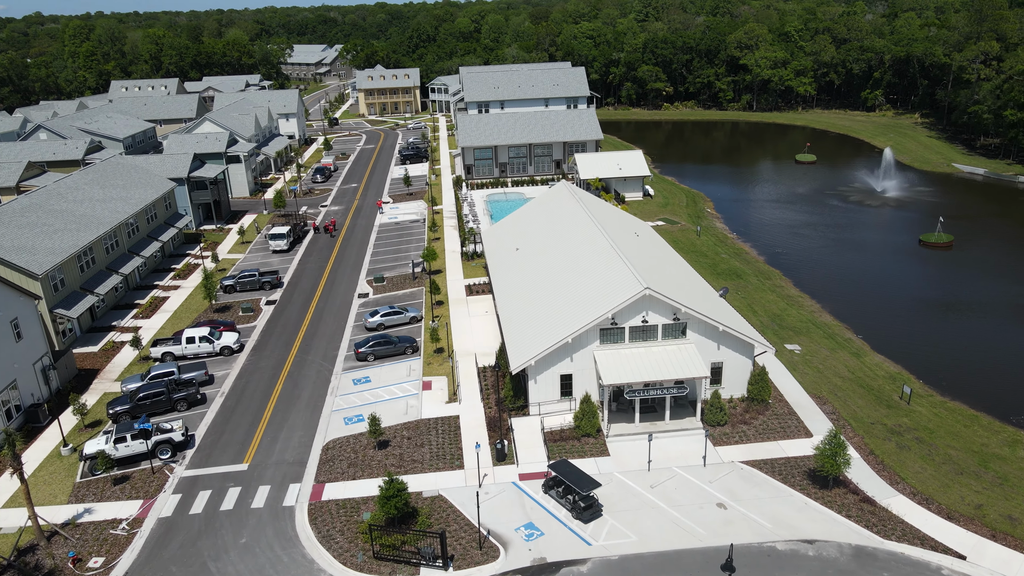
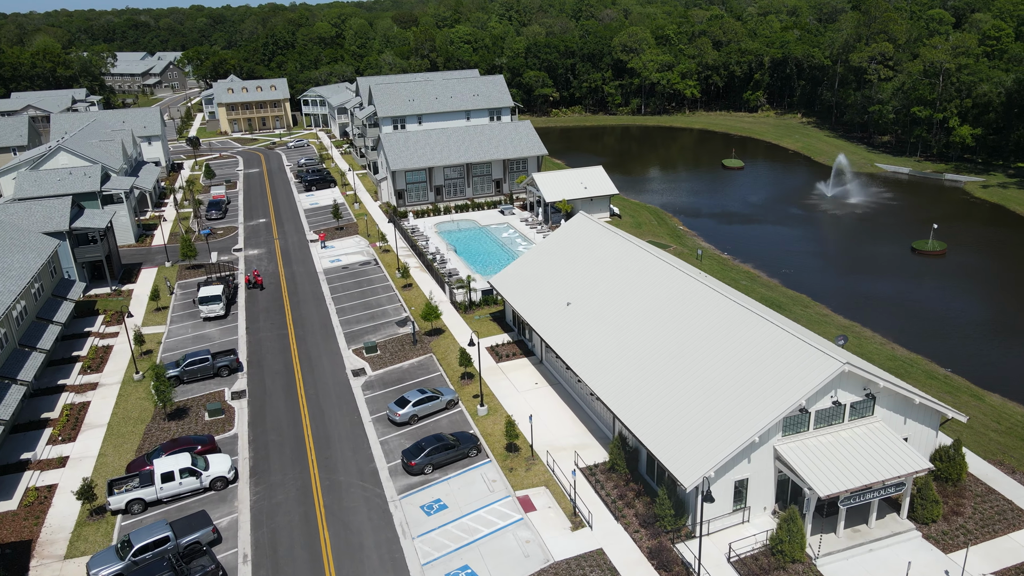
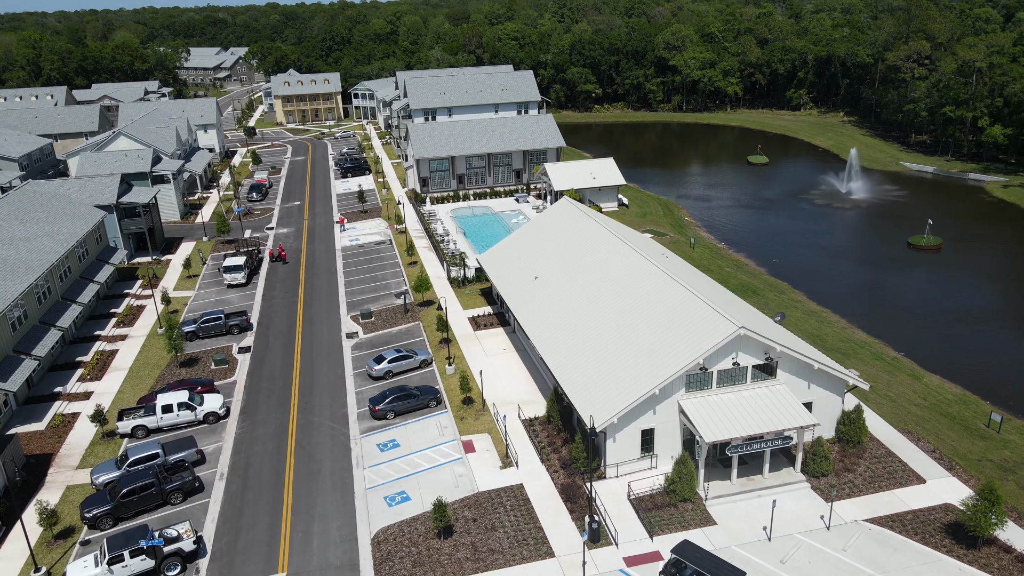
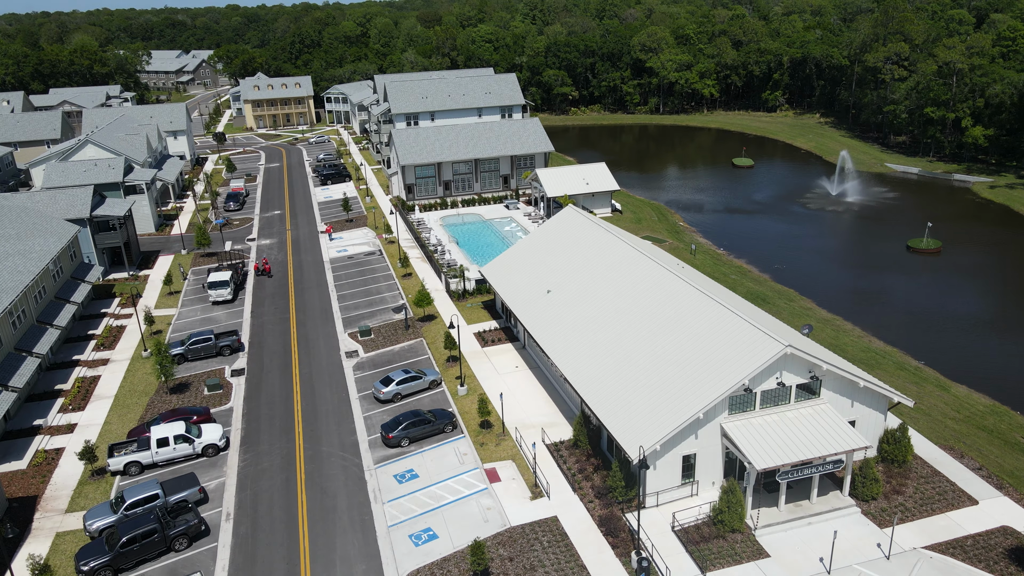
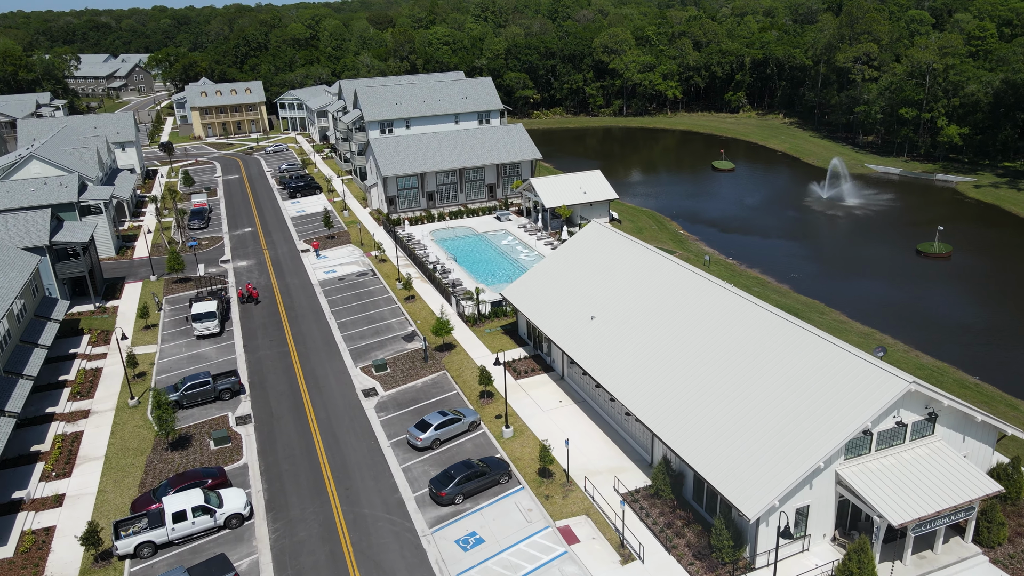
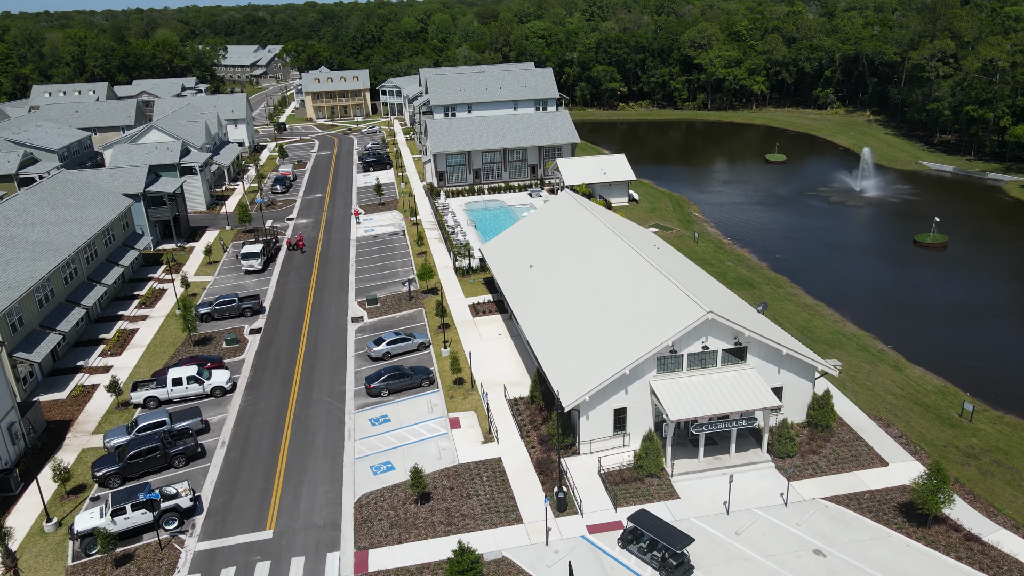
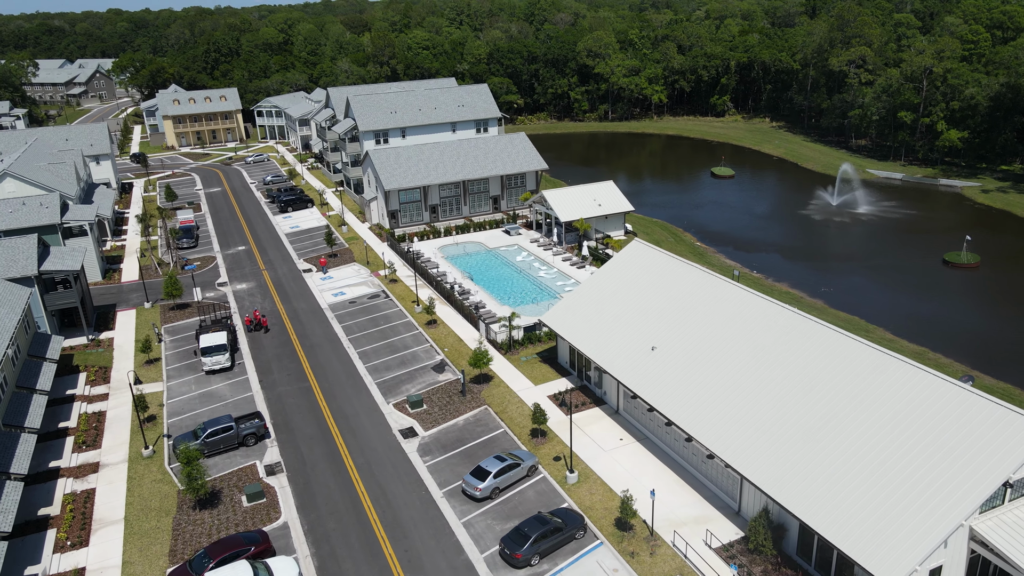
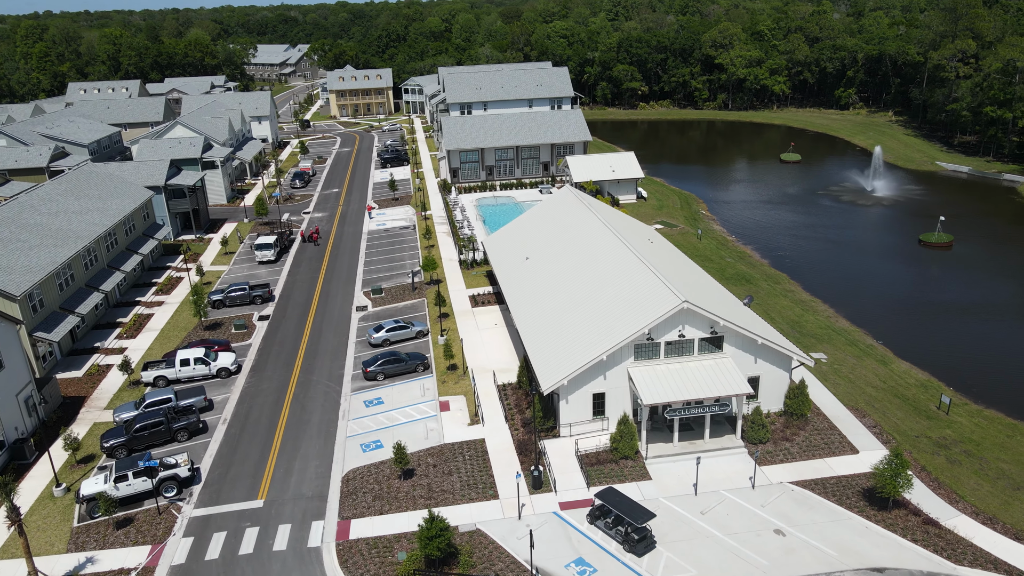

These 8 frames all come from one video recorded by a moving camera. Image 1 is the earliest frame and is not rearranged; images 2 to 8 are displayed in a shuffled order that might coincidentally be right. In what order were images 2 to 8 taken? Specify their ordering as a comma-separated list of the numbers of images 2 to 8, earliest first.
8, 6, 3, 4, 2, 5, 7
